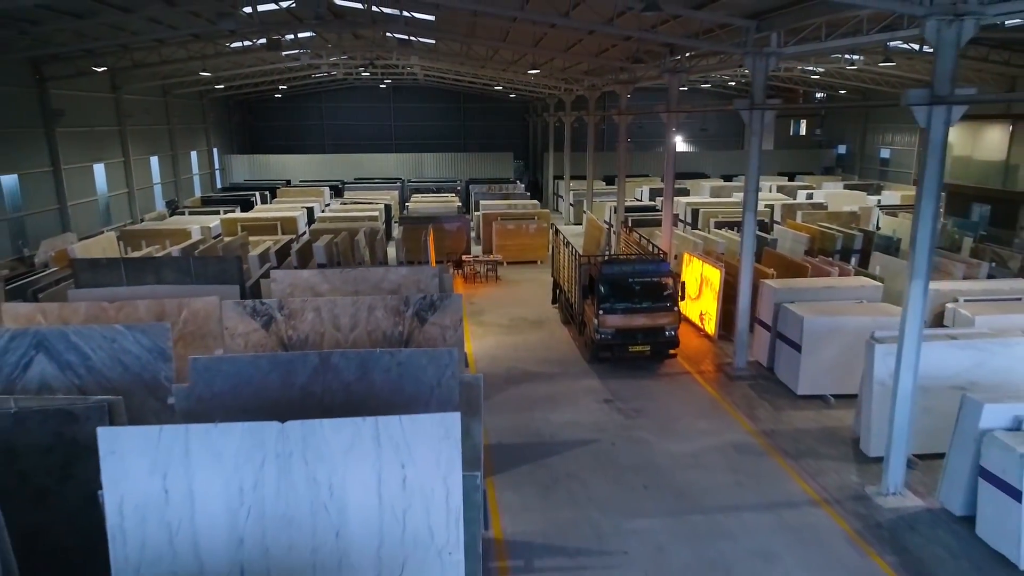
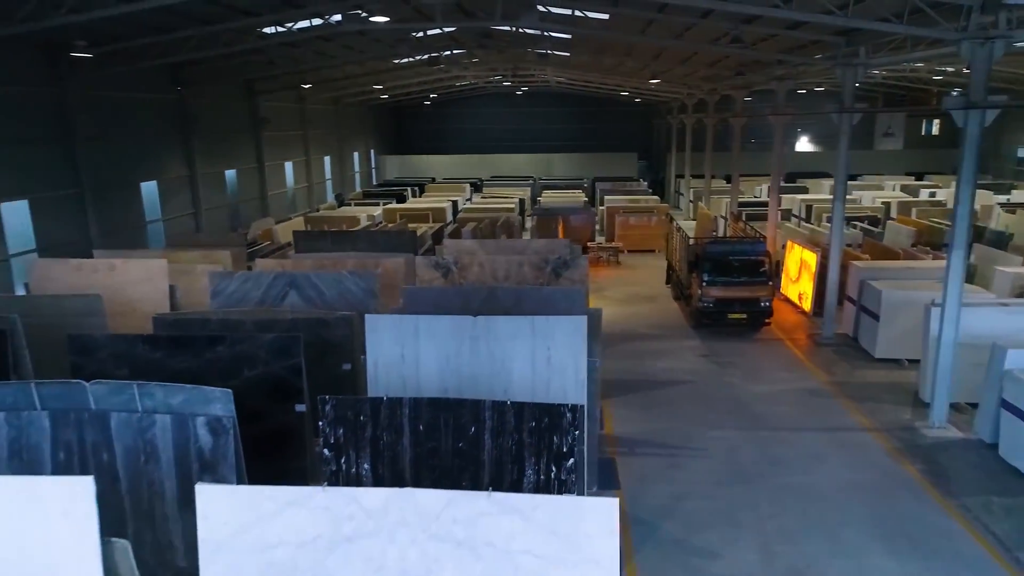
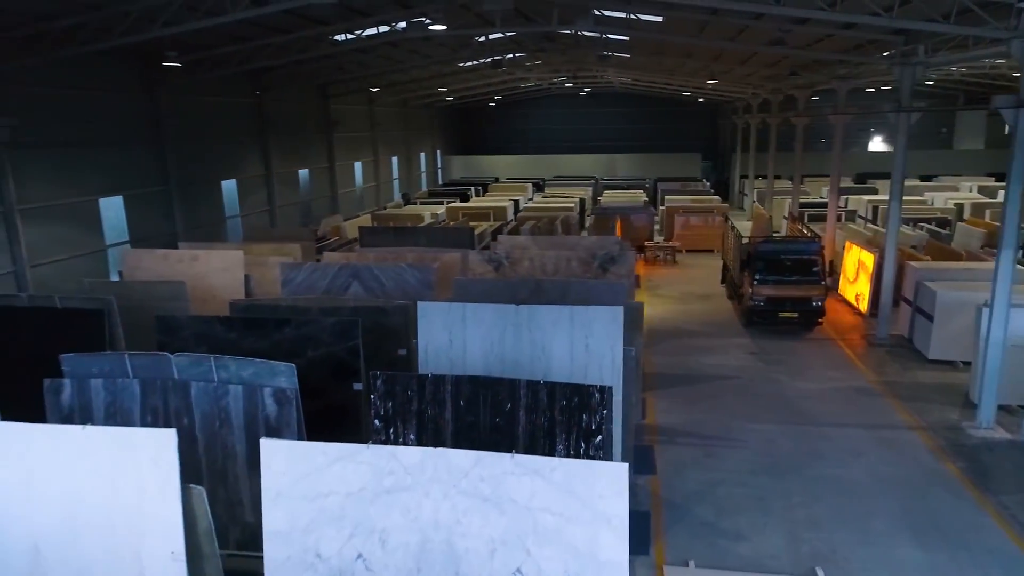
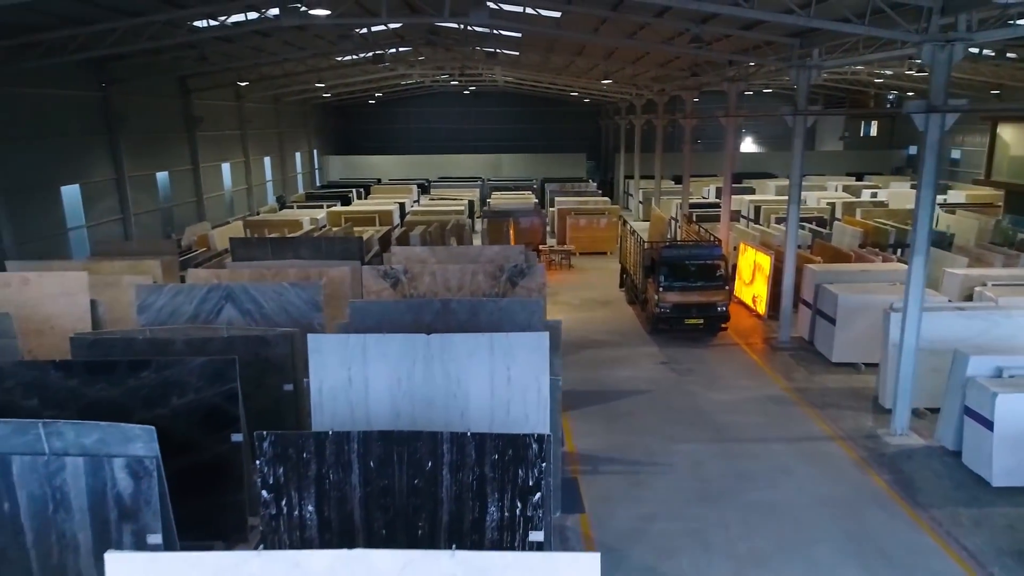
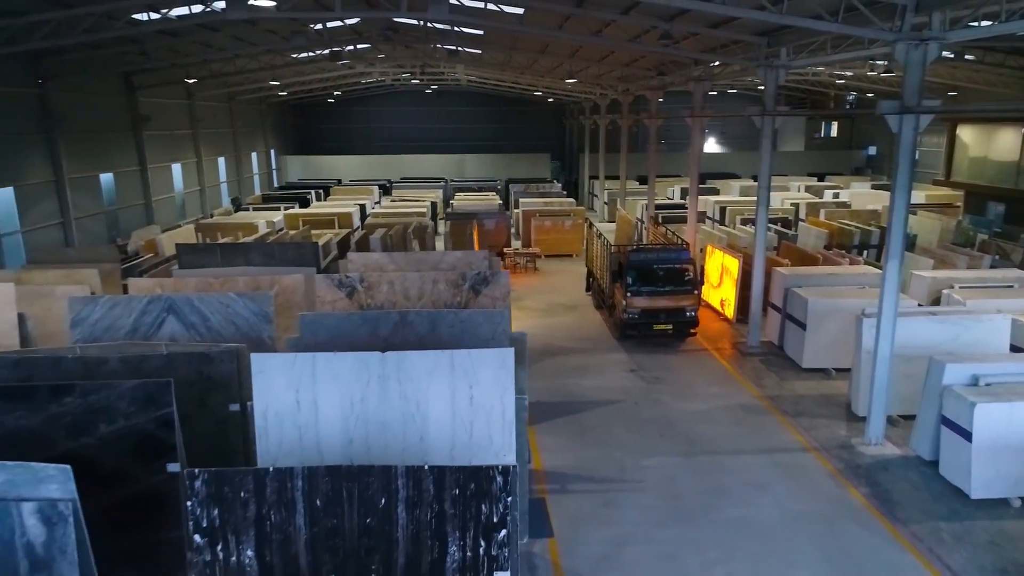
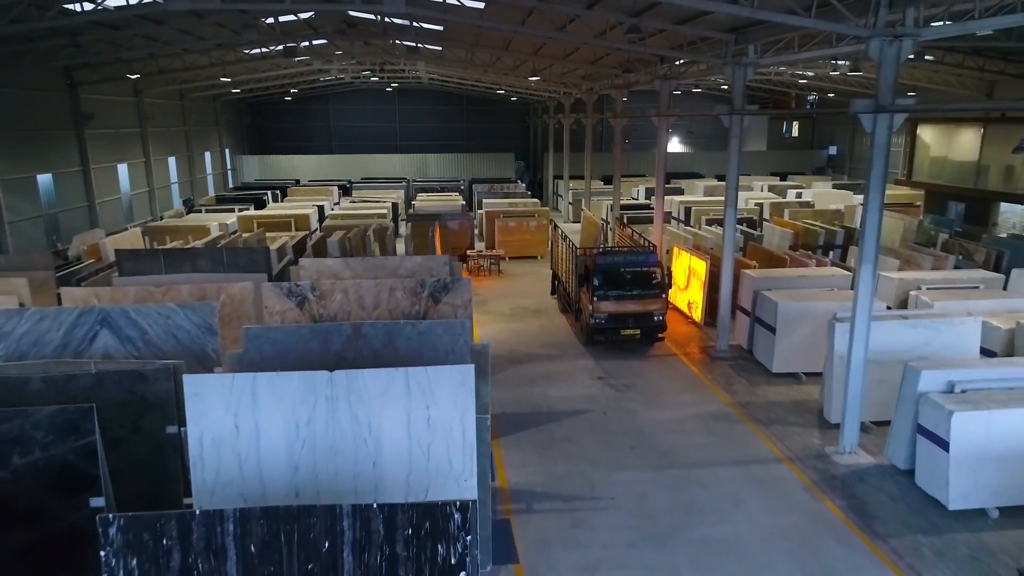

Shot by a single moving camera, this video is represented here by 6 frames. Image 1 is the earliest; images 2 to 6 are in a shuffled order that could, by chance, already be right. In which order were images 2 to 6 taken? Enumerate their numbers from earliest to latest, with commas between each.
6, 5, 4, 2, 3
